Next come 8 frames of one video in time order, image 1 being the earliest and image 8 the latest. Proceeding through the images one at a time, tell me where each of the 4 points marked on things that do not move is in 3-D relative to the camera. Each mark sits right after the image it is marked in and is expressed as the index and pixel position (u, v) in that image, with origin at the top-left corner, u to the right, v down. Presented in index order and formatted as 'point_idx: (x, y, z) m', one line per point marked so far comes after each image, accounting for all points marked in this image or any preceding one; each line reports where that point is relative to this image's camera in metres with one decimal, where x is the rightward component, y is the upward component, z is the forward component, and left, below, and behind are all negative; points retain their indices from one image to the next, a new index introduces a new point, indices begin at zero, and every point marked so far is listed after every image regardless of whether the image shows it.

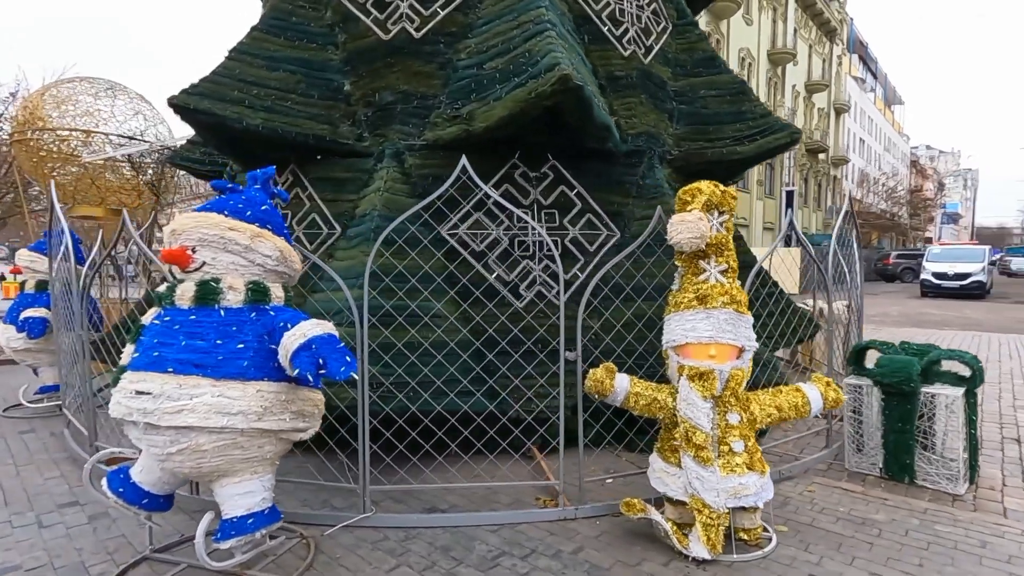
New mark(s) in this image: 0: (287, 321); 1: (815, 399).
0: (-1.1, -0.2, +2.6) m
1: (+1.8, -0.6, +3.1) m
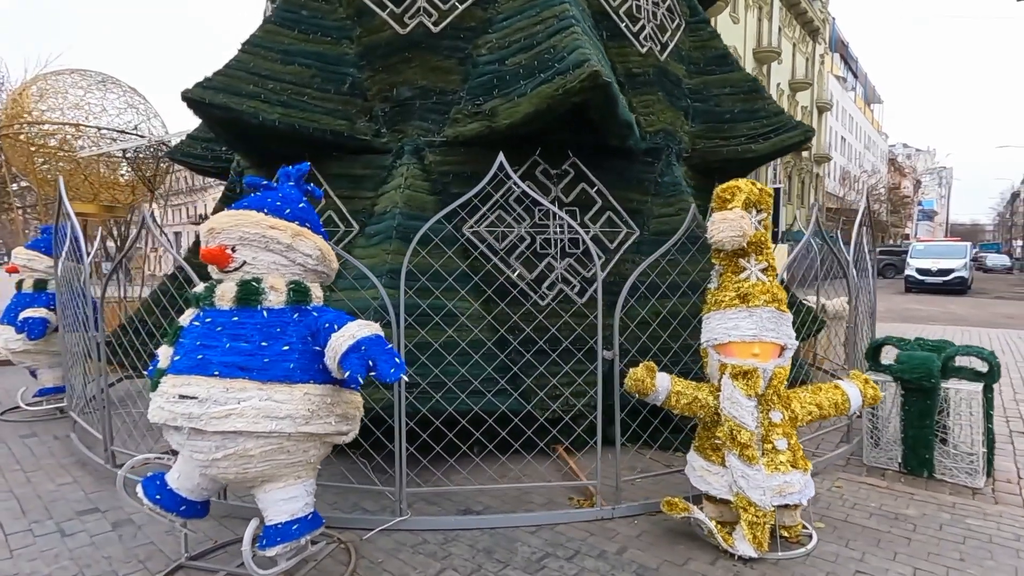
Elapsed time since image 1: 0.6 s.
0: (-0.9, -0.2, +2.6) m
1: (+2.0, -0.6, +3.1) m
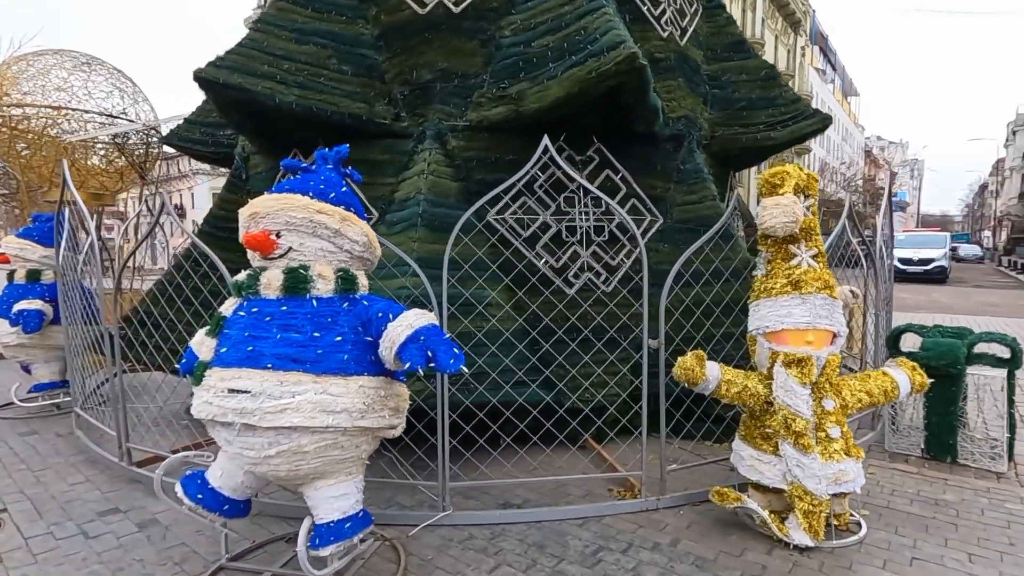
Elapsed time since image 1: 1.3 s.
0: (-0.6, -0.1, +2.5) m
1: (+2.3, -0.5, +3.1) m
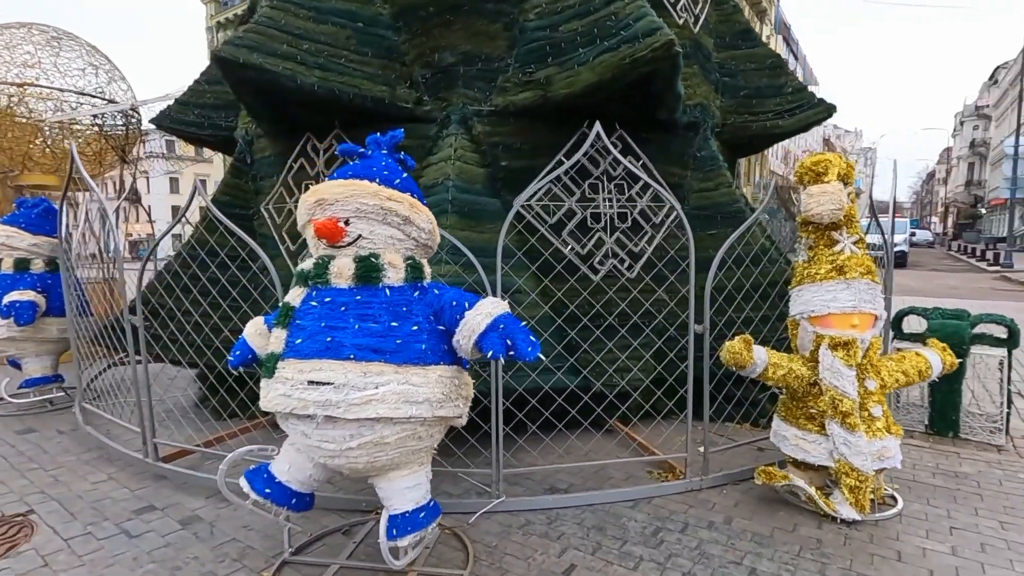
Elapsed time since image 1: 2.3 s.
0: (-0.2, -0.1, +2.4) m
1: (+2.6, -0.5, +3.3) m
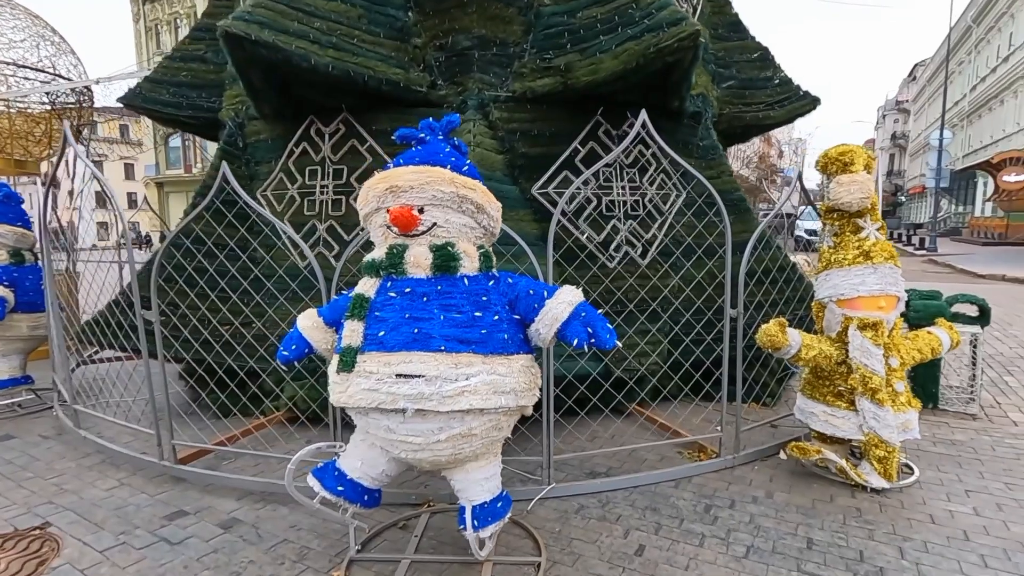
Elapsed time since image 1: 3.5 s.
0: (+0.1, 0.0, +2.4) m
1: (+2.8, -0.3, +3.5) m
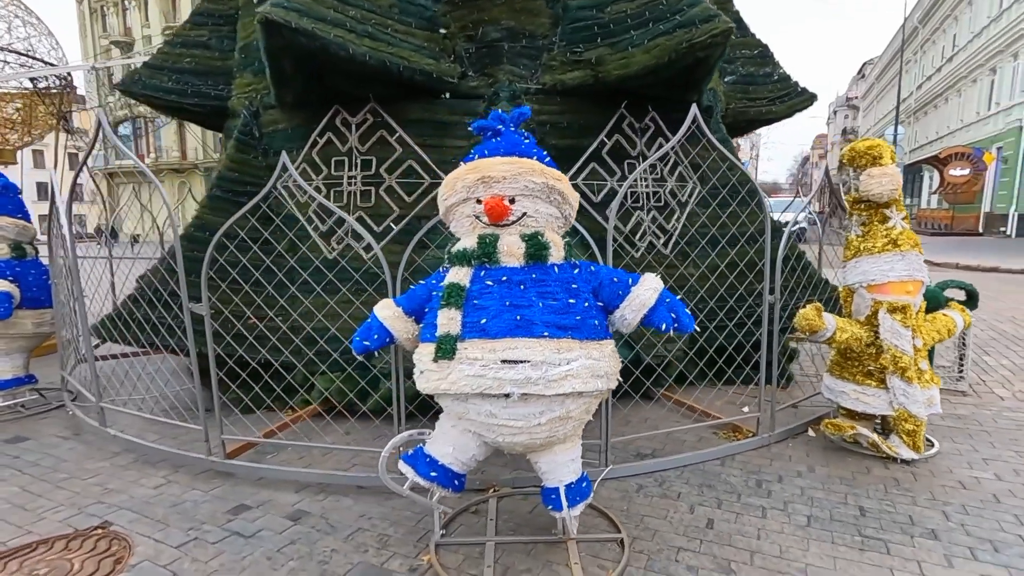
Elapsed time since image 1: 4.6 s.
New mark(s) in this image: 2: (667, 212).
0: (+0.5, +0.1, +2.5) m
1: (+3.2, -0.2, +3.8) m
2: (+1.4, +0.7, +4.6) m
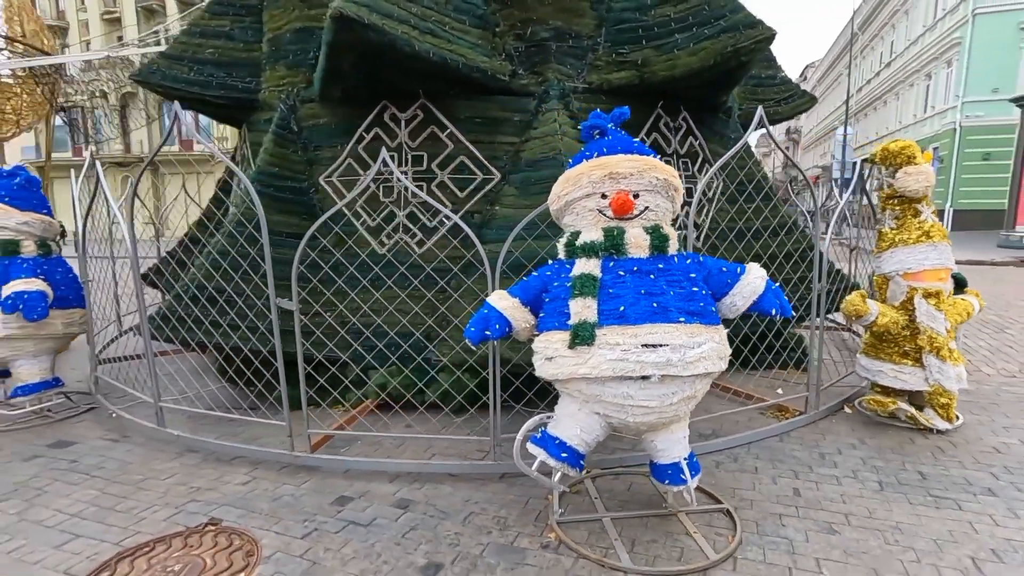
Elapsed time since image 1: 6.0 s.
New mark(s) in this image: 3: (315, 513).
0: (+1.1, +0.1, +2.7) m
1: (+3.6, -0.1, +4.2) m
2: (+1.8, +0.7, +4.9) m
3: (-1.1, -1.2, +2.9) m
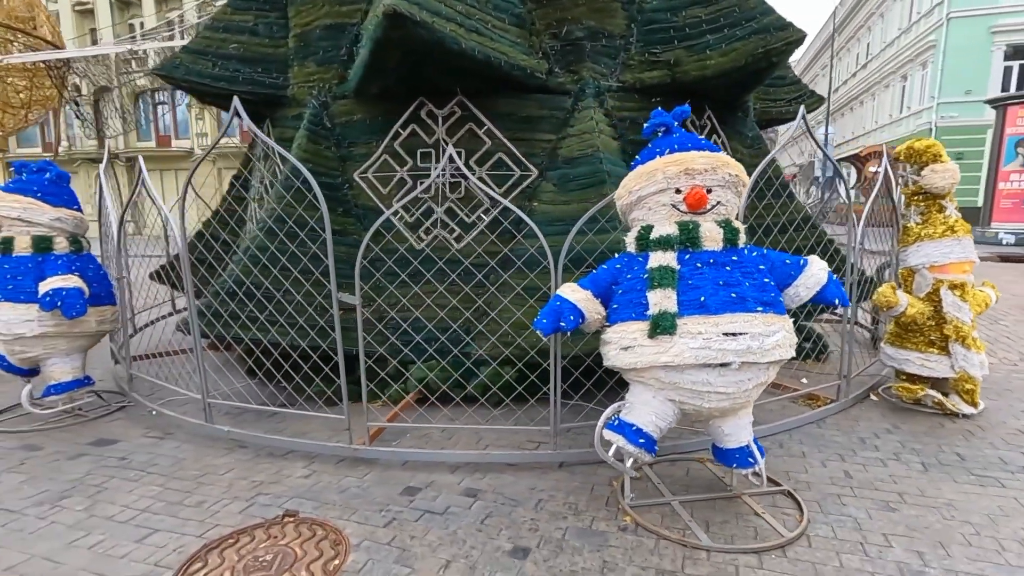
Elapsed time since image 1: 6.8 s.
0: (+1.5, +0.2, +2.8) m
1: (+4.0, -0.1, +4.4) m
2: (+2.1, +0.8, +5.0) m
3: (-0.7, -1.2, +3.0) m
